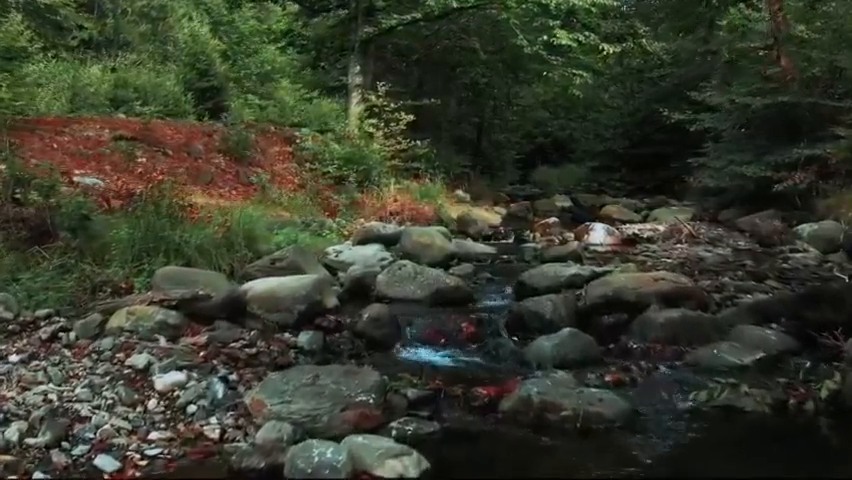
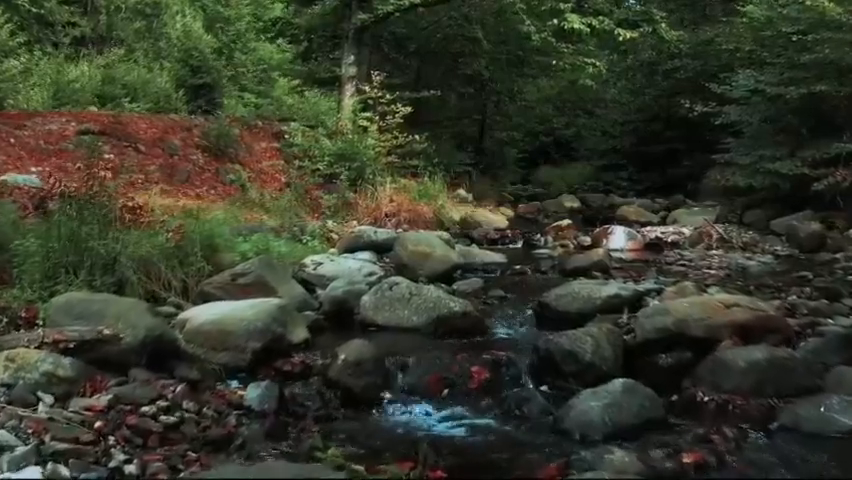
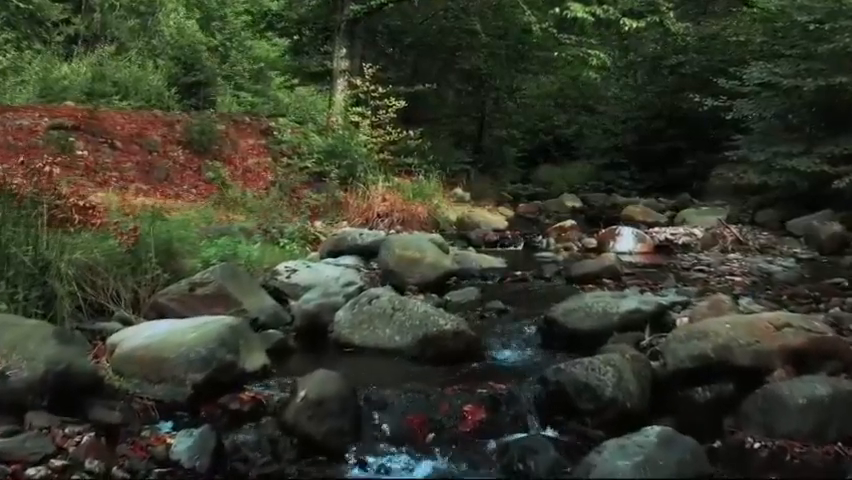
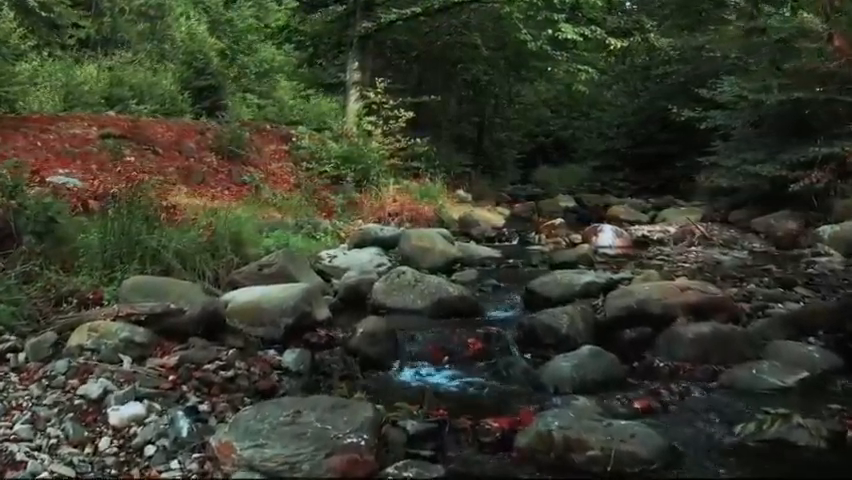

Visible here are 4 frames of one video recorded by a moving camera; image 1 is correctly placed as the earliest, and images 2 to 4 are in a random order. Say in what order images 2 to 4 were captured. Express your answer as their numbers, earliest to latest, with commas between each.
4, 2, 3
